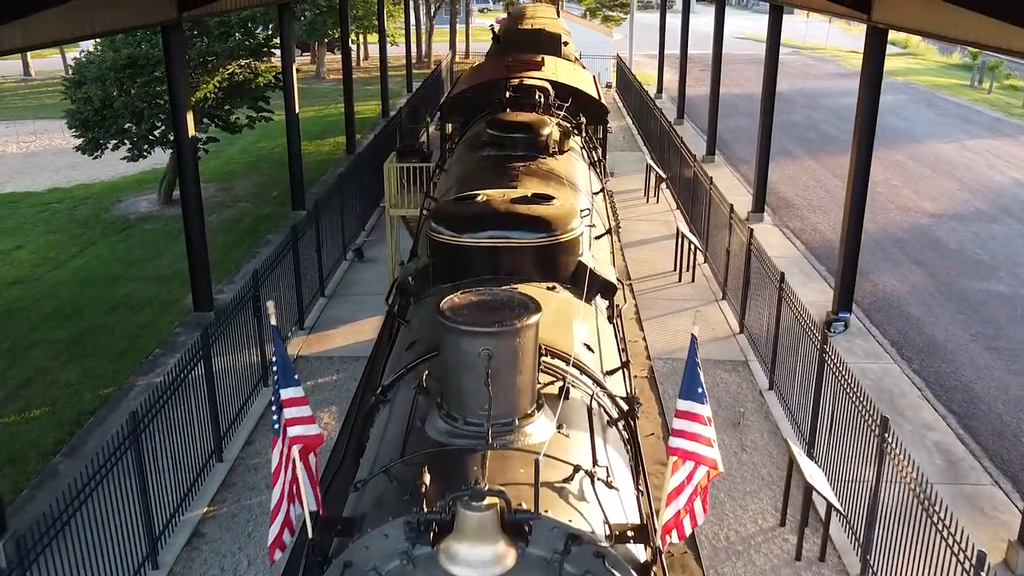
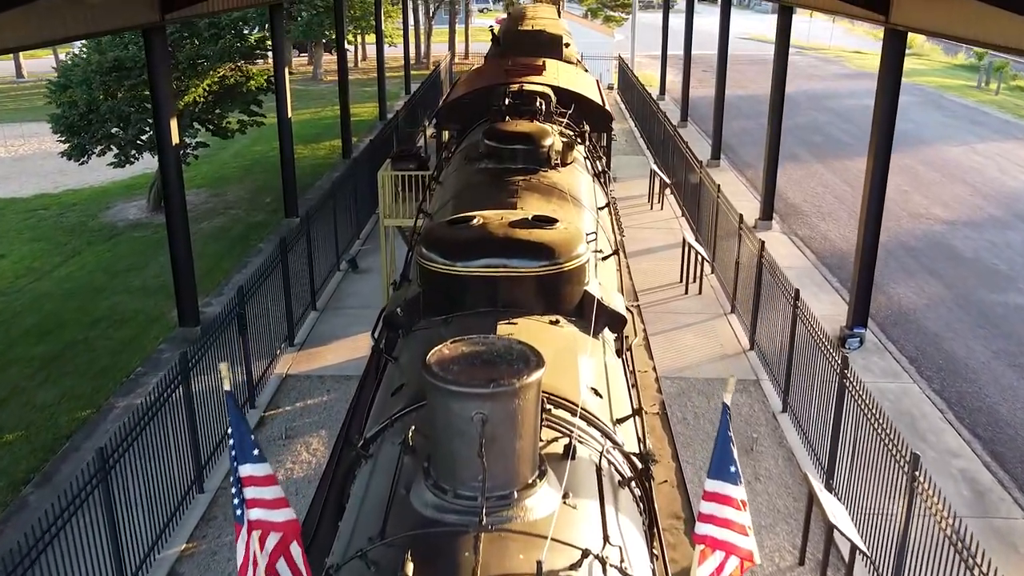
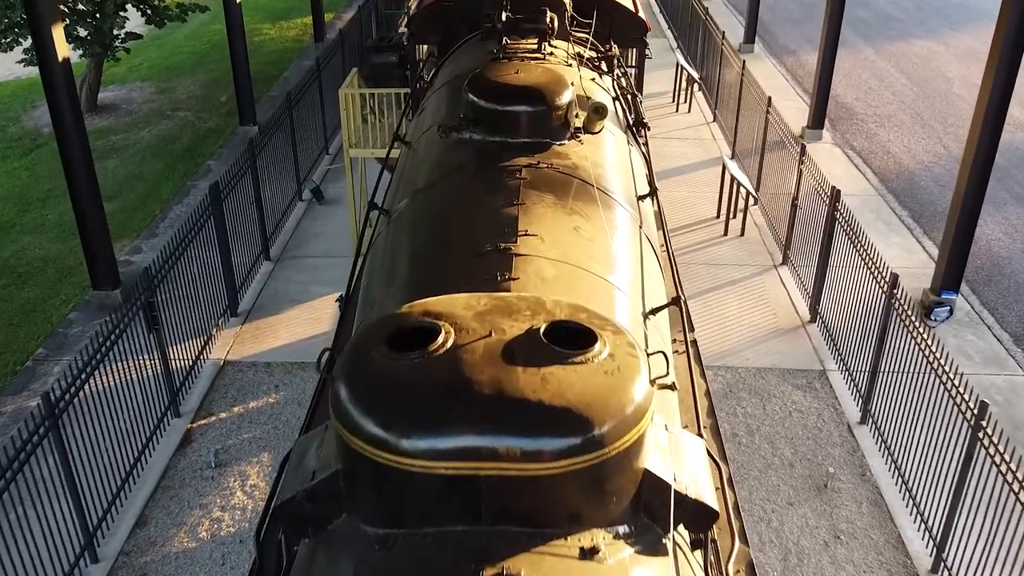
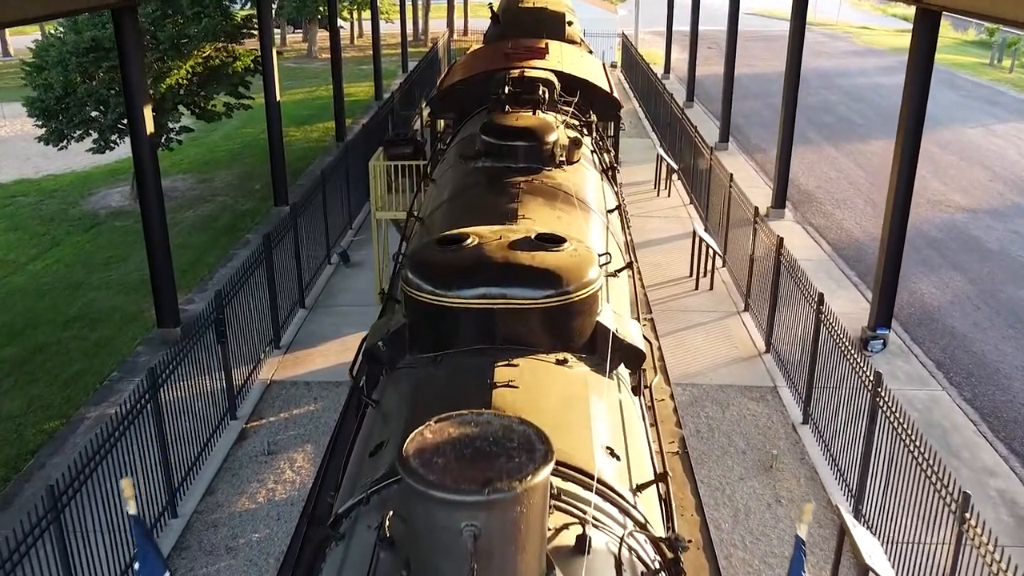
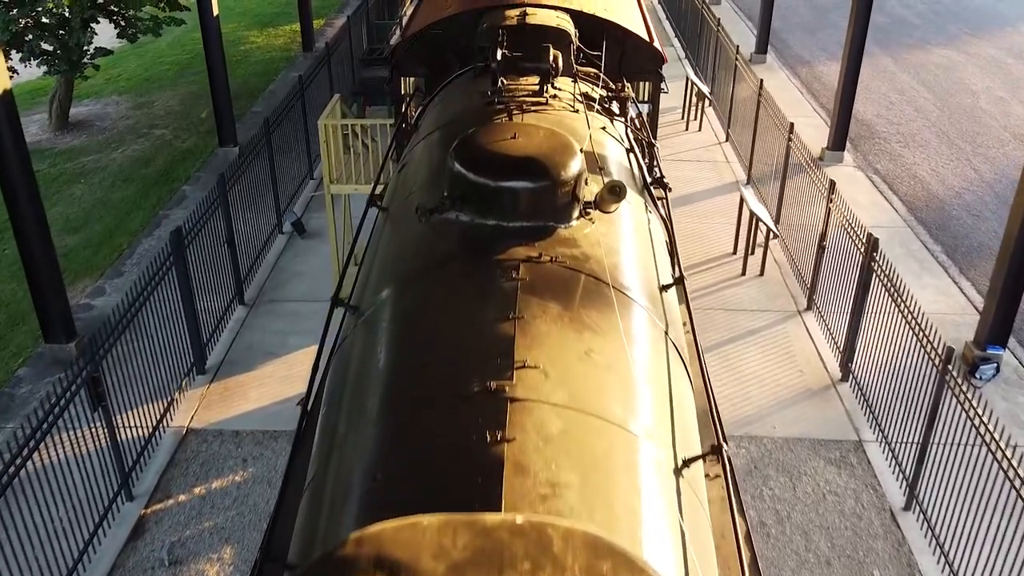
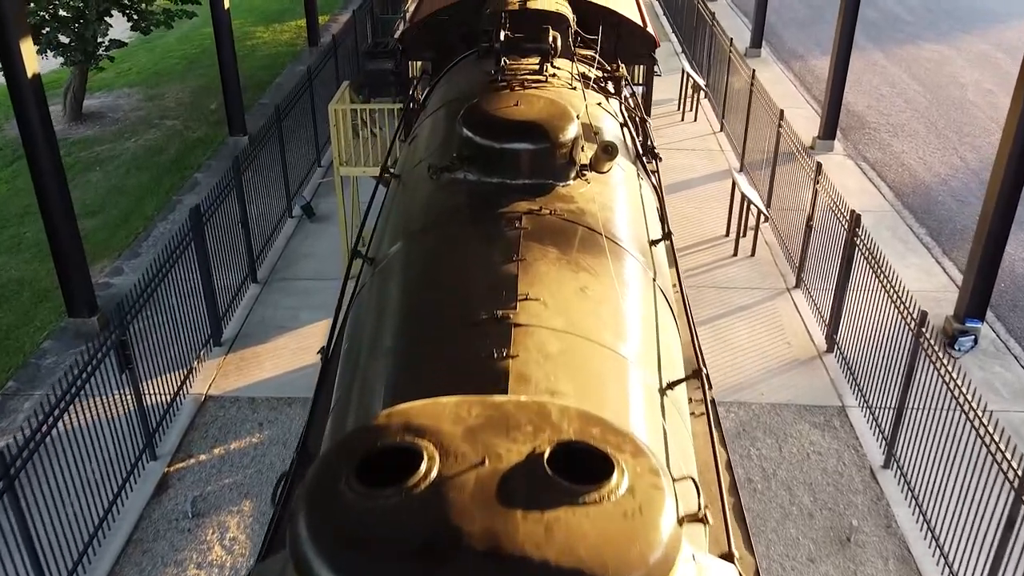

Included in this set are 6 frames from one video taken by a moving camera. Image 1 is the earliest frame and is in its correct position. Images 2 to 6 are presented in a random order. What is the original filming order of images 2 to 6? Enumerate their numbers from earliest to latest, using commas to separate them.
2, 4, 3, 6, 5
